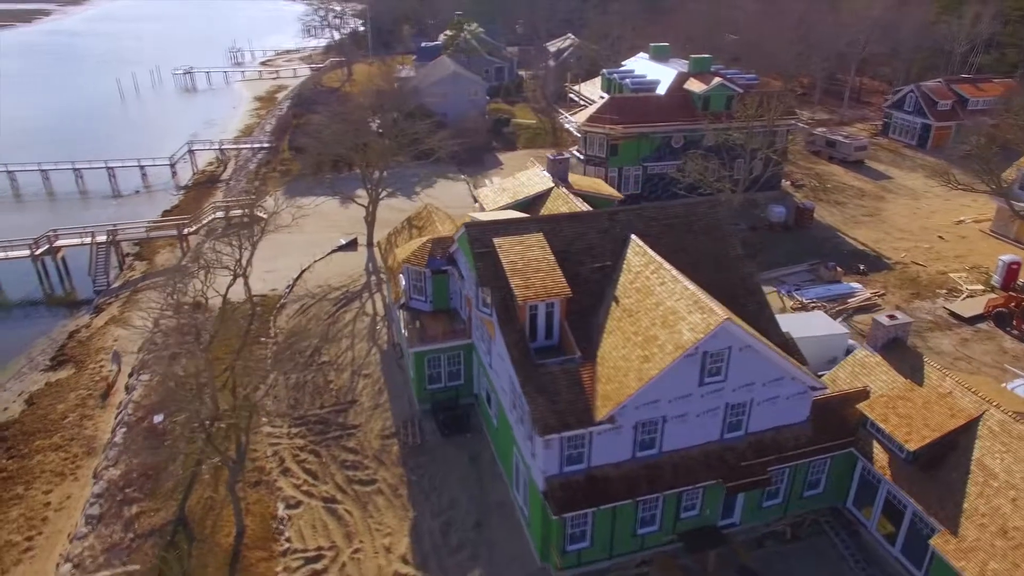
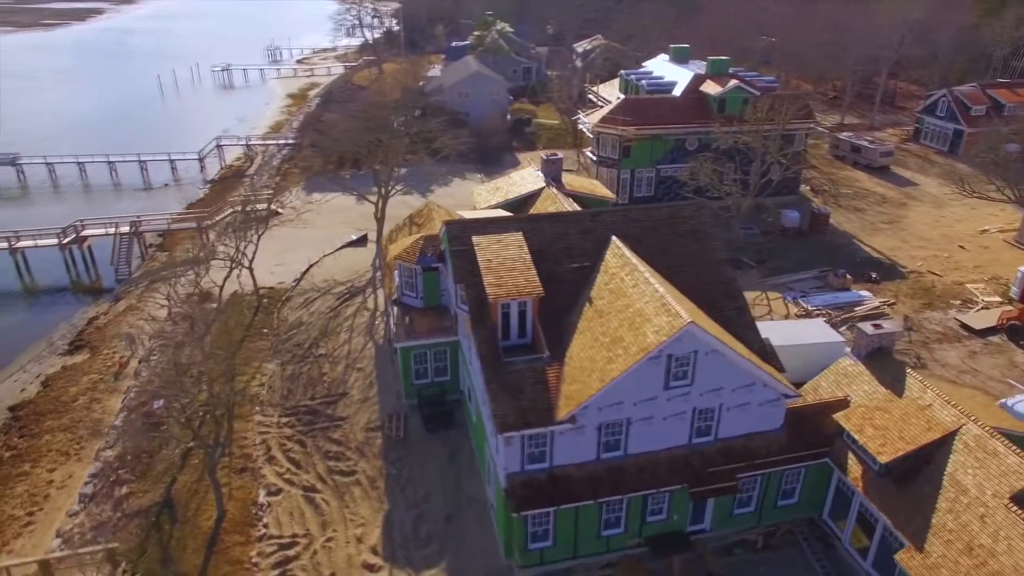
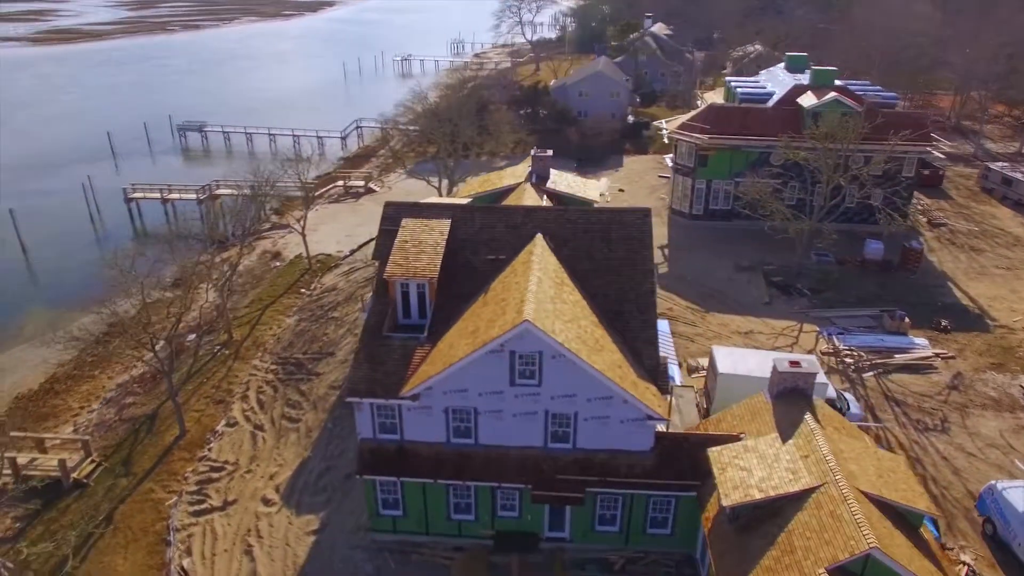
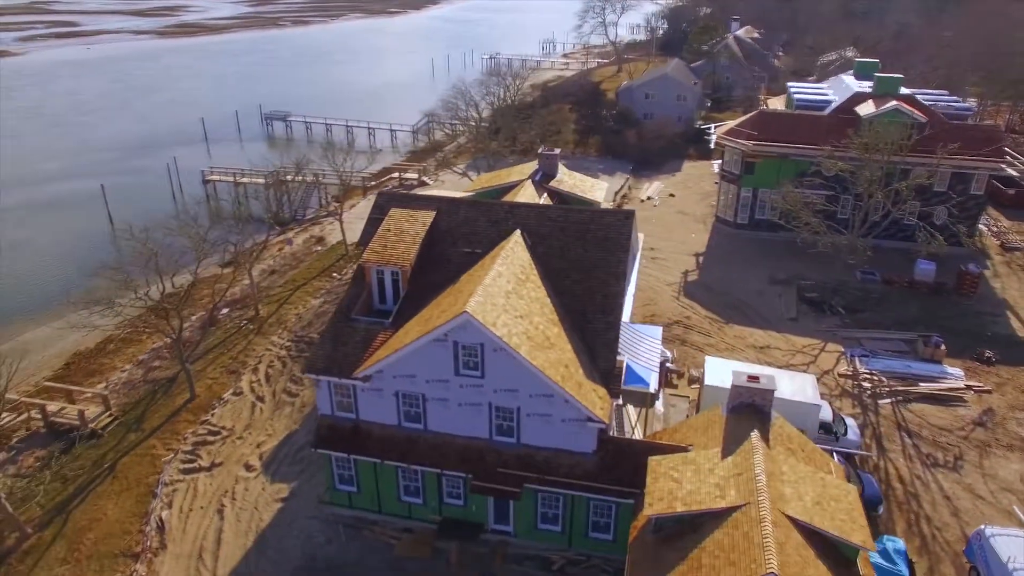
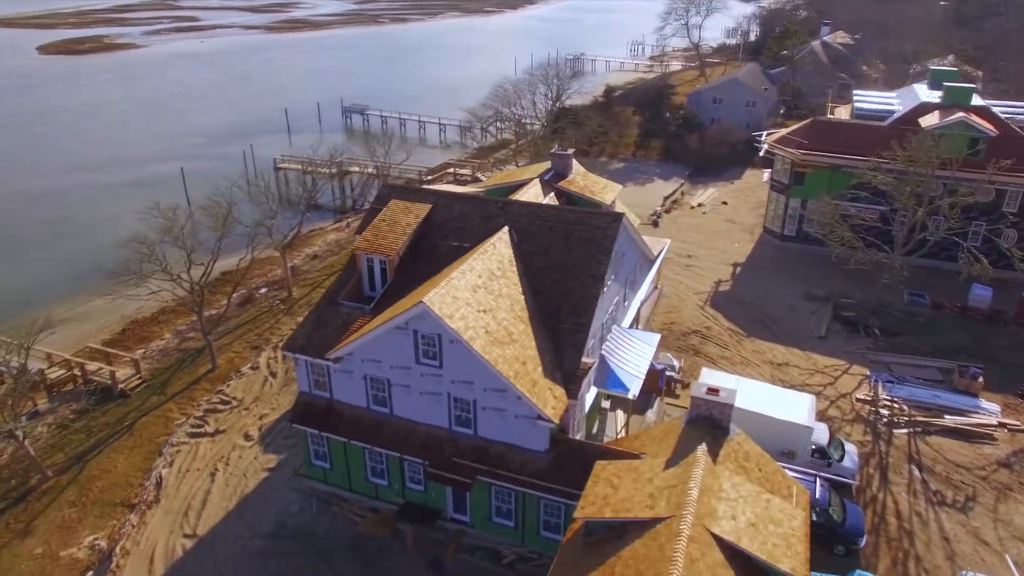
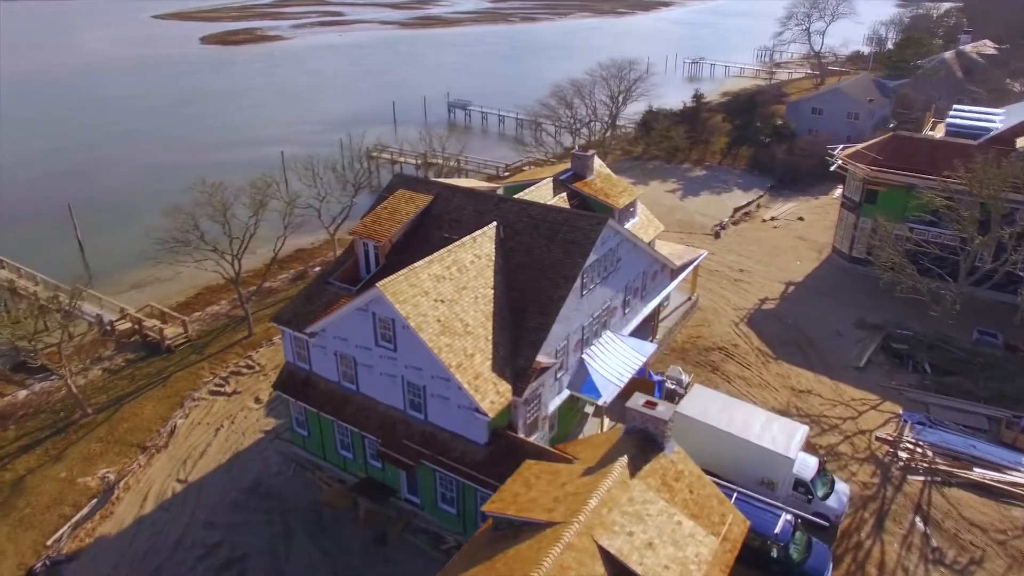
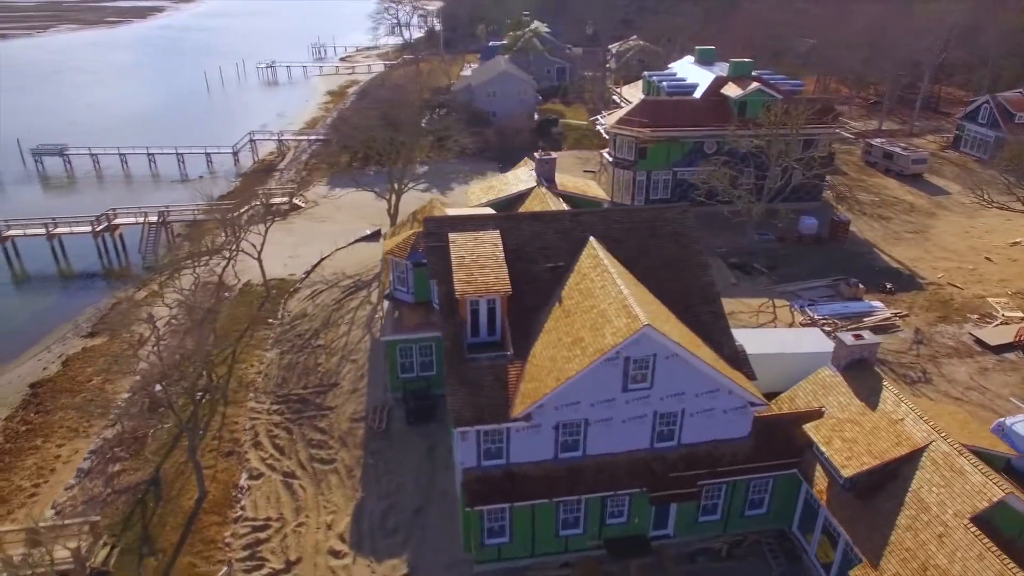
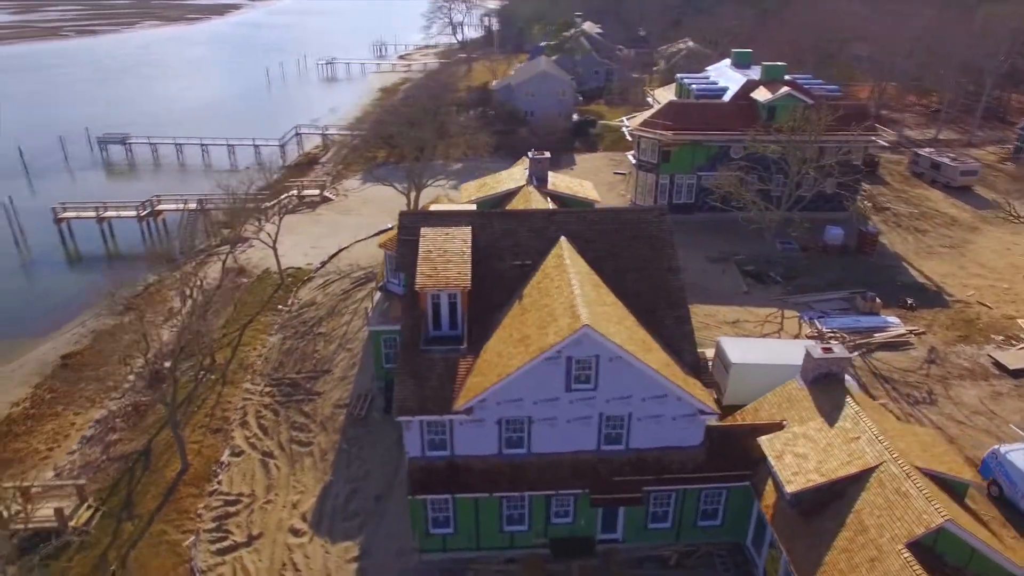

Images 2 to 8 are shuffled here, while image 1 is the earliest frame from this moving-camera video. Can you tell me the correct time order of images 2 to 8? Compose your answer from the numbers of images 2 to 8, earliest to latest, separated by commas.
2, 7, 8, 3, 4, 5, 6
